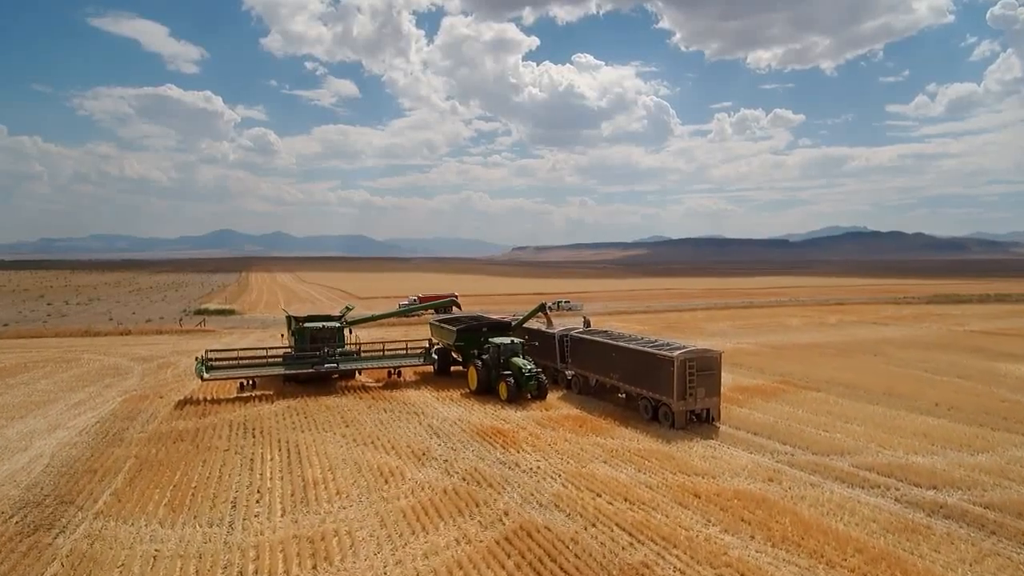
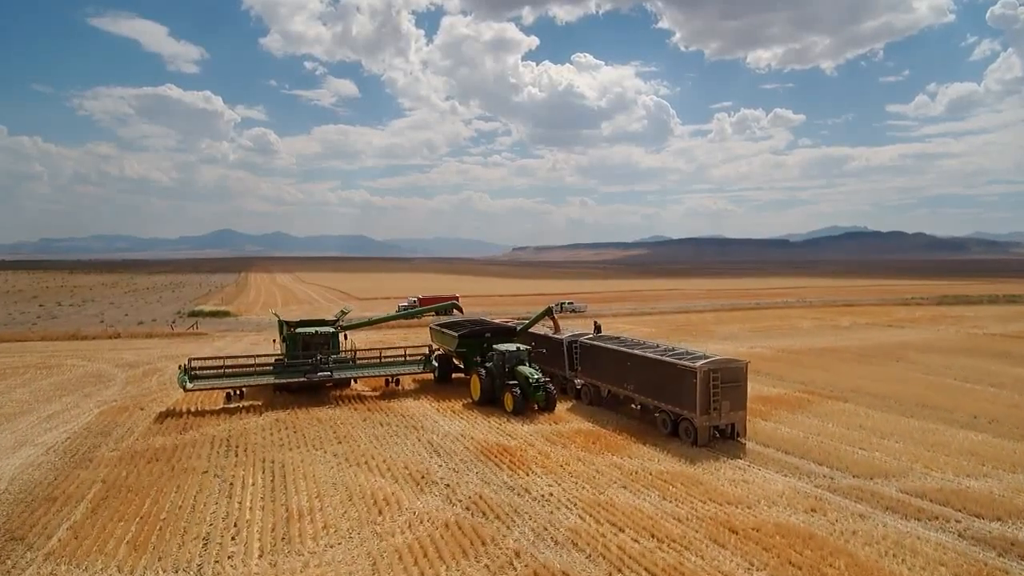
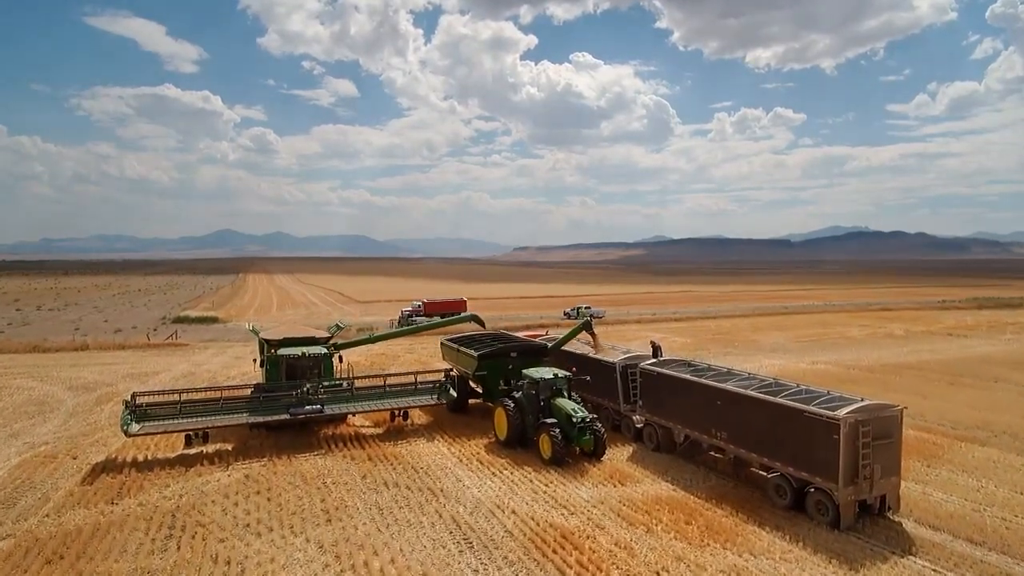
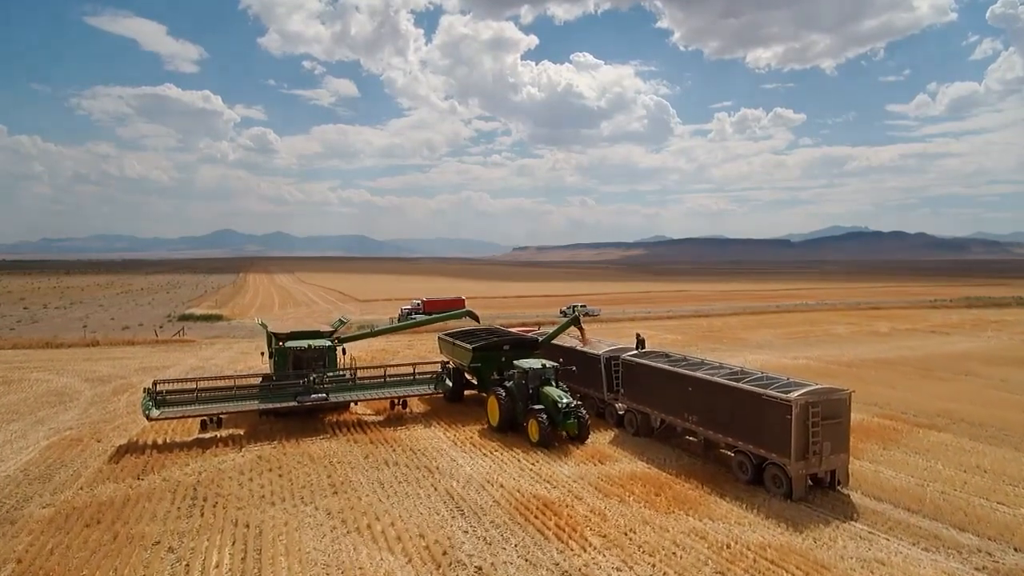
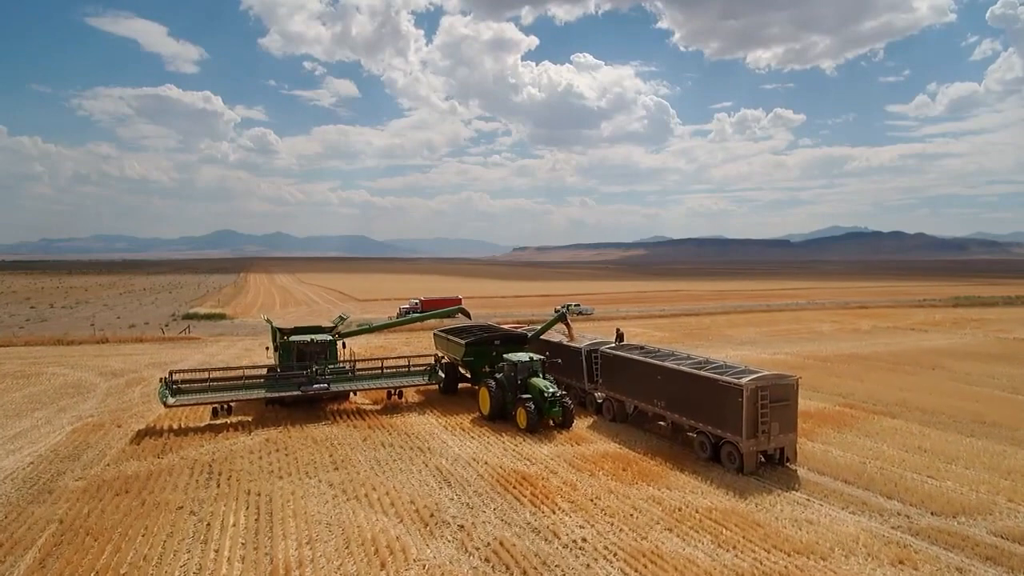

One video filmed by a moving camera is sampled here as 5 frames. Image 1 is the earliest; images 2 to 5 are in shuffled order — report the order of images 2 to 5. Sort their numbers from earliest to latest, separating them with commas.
2, 5, 4, 3
